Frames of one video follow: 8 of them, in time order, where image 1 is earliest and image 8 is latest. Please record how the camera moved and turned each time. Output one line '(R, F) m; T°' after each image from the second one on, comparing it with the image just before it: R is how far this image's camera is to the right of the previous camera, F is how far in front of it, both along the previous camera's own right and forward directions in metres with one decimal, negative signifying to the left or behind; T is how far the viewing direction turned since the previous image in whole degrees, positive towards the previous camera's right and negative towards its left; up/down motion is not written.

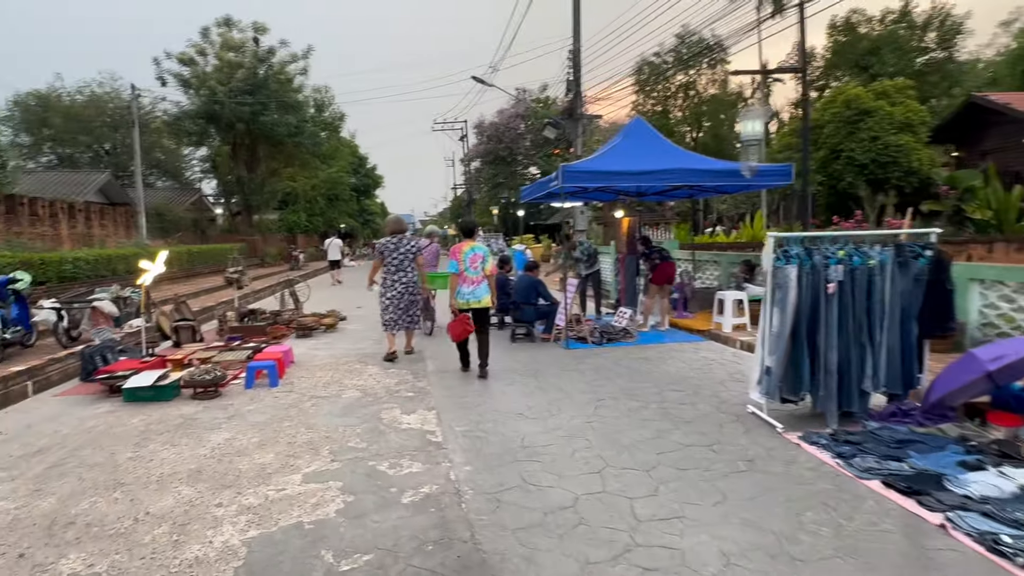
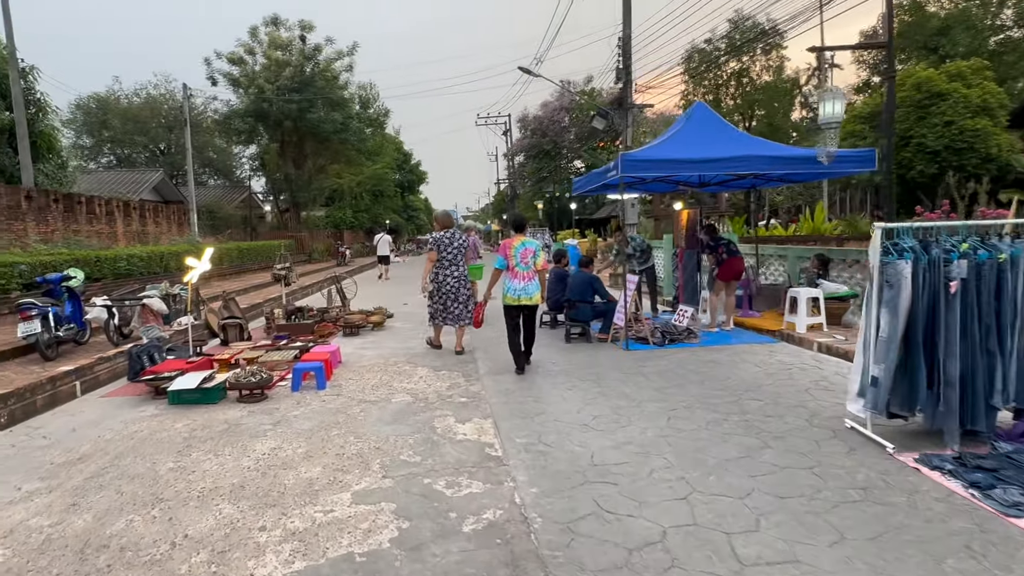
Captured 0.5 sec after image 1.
(-0.2, +0.4) m; -4°
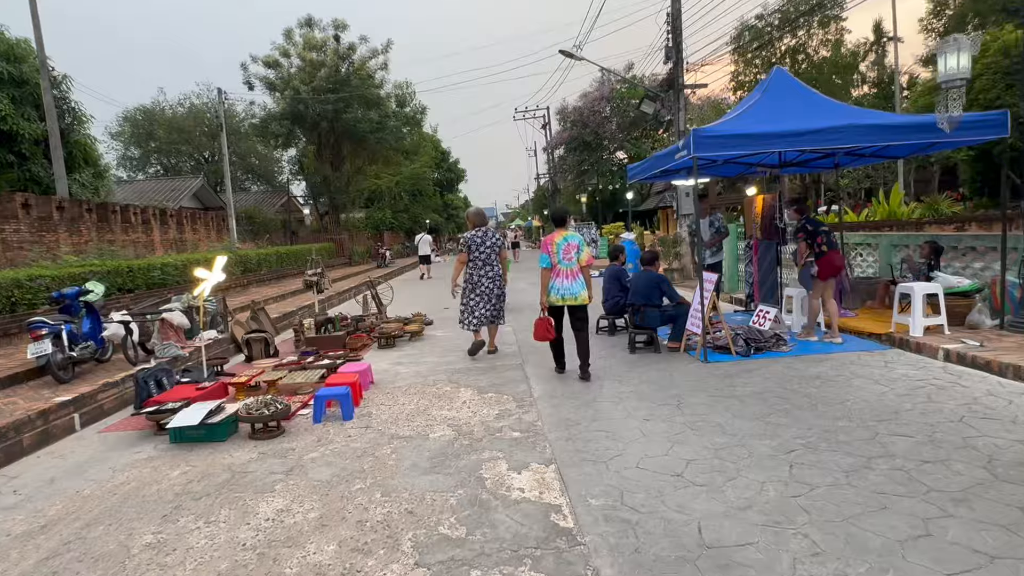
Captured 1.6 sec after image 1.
(-0.1, +1.0) m; -4°
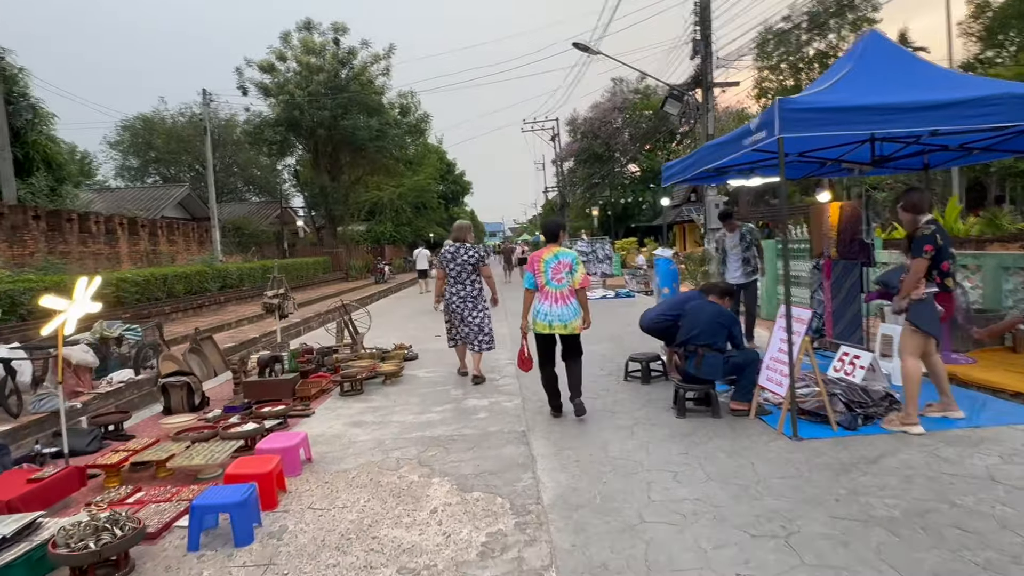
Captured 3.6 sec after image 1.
(0.0, +1.9) m; -1°
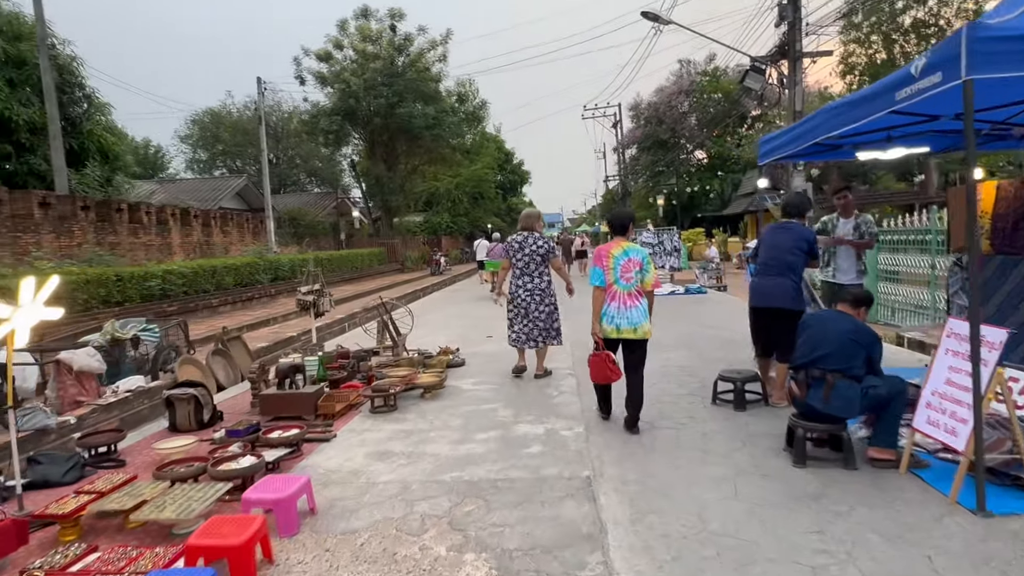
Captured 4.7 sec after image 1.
(0.0, +1.1) m; -5°
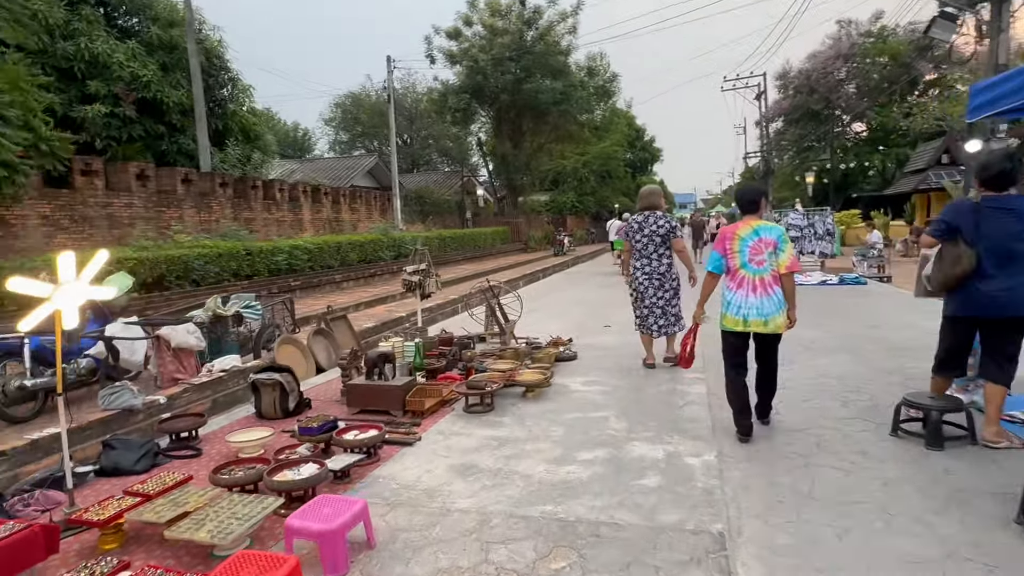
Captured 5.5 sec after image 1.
(+0.1, +0.8) m; -12°
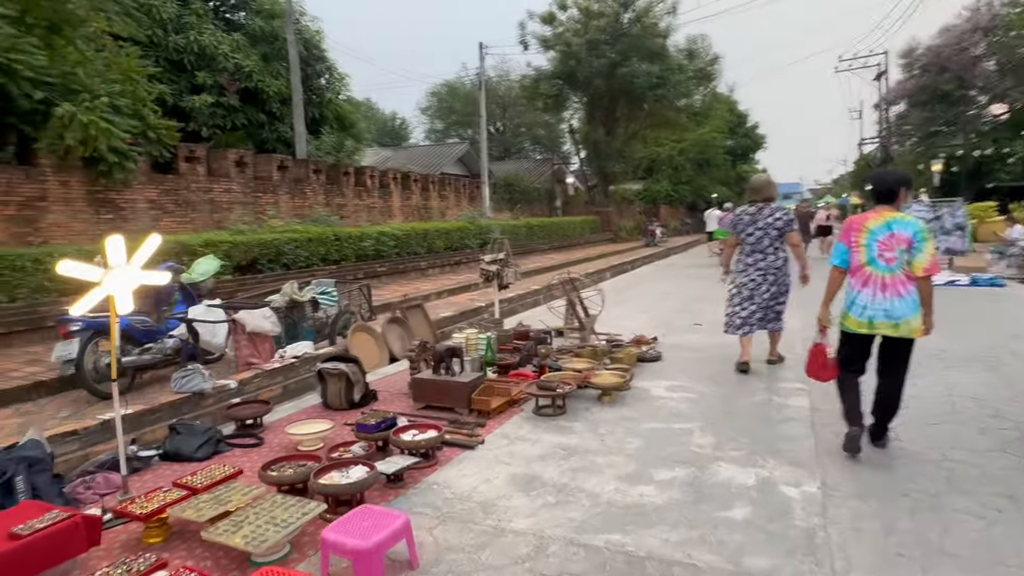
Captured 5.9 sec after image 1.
(+0.1, +0.4) m; -8°
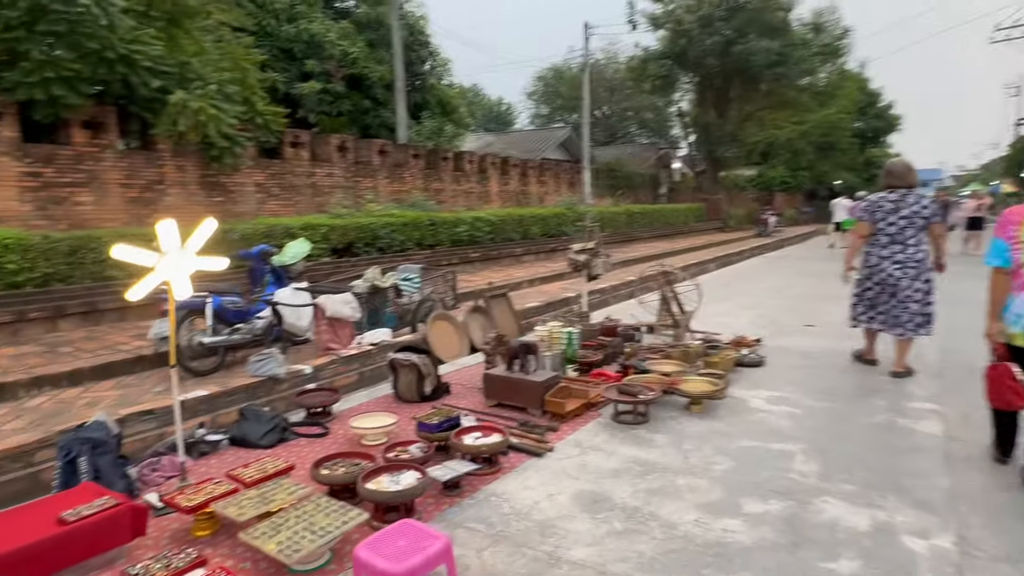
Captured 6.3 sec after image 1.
(+0.1, +0.3) m; -9°
